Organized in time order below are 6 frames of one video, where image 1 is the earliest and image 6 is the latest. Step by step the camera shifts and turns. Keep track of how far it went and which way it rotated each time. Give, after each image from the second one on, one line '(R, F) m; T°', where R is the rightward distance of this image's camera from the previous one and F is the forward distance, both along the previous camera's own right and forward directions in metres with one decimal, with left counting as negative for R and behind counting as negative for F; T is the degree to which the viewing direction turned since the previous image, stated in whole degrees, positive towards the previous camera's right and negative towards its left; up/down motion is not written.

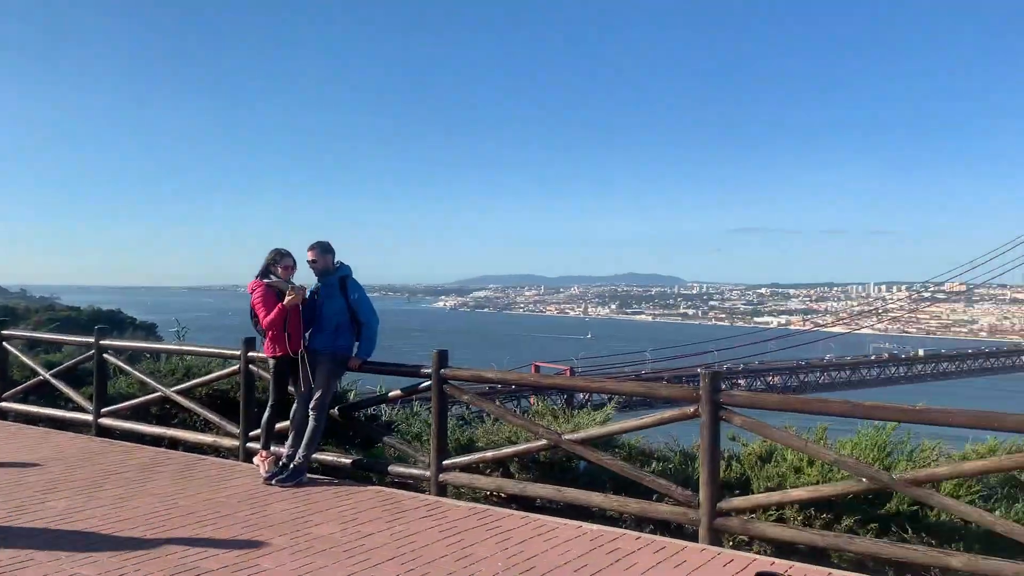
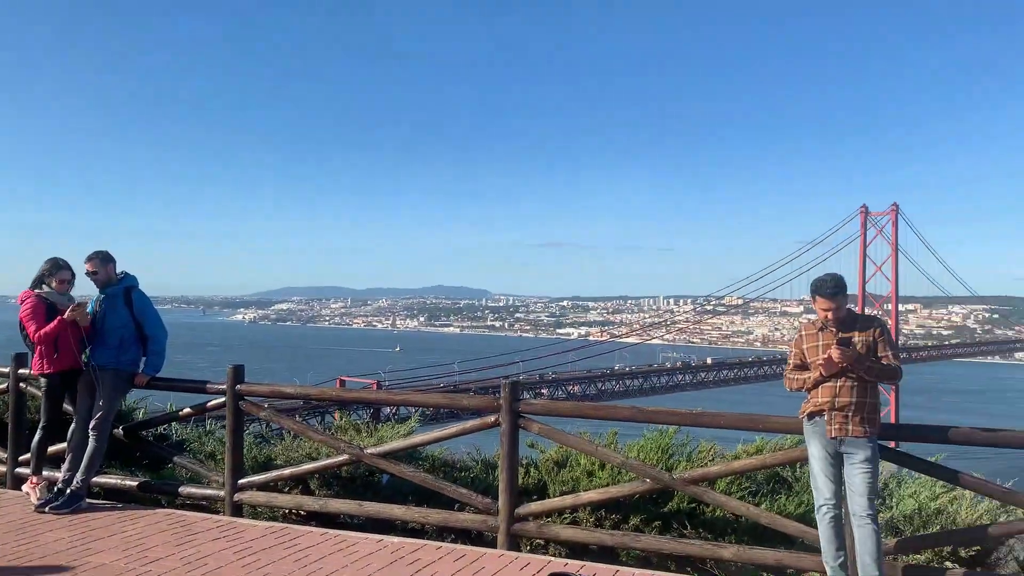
(+0.1, -0.2) m; +13°
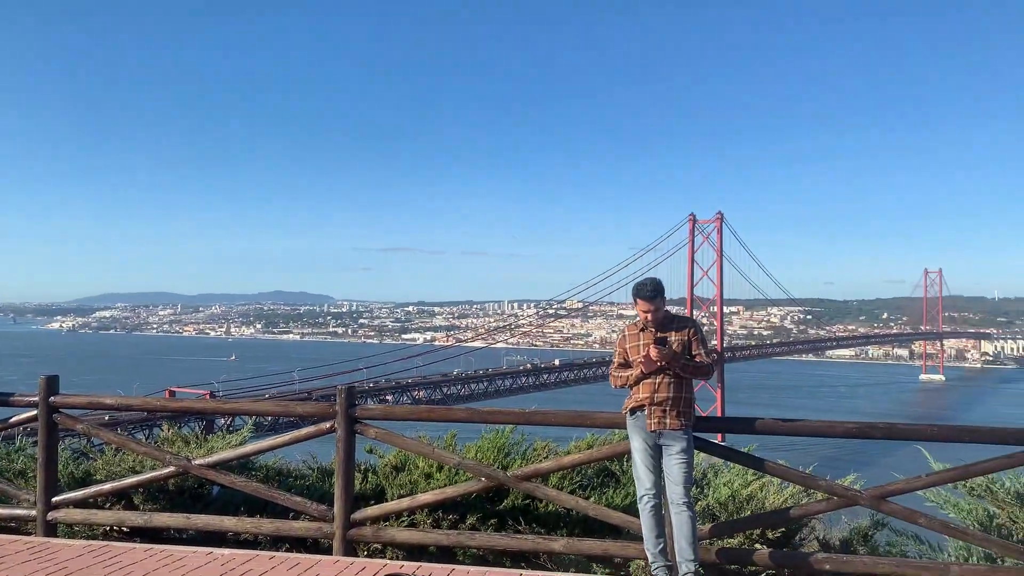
(+0.2, -0.3) m; +10°
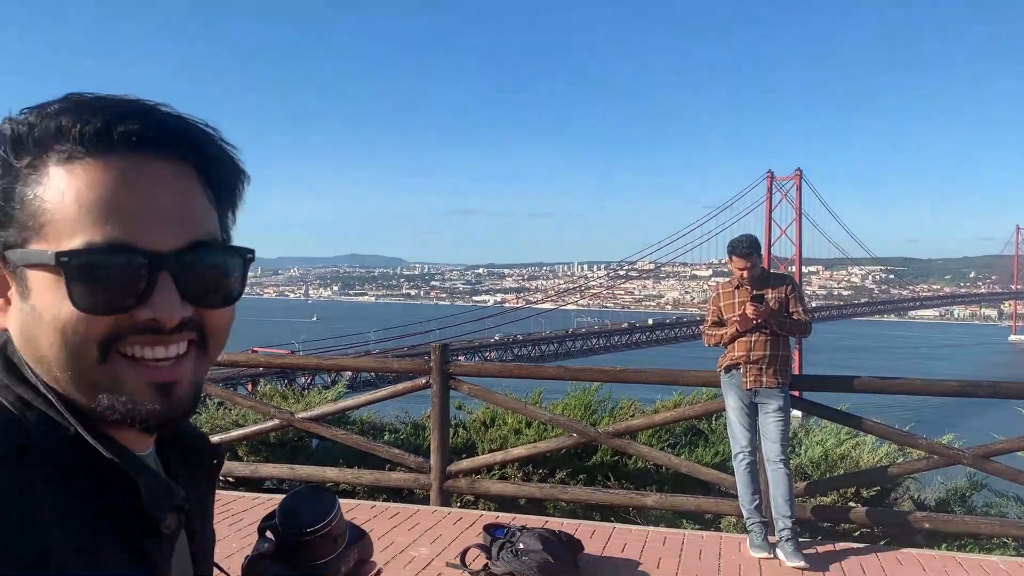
(-0.5, -0.2) m; -5°
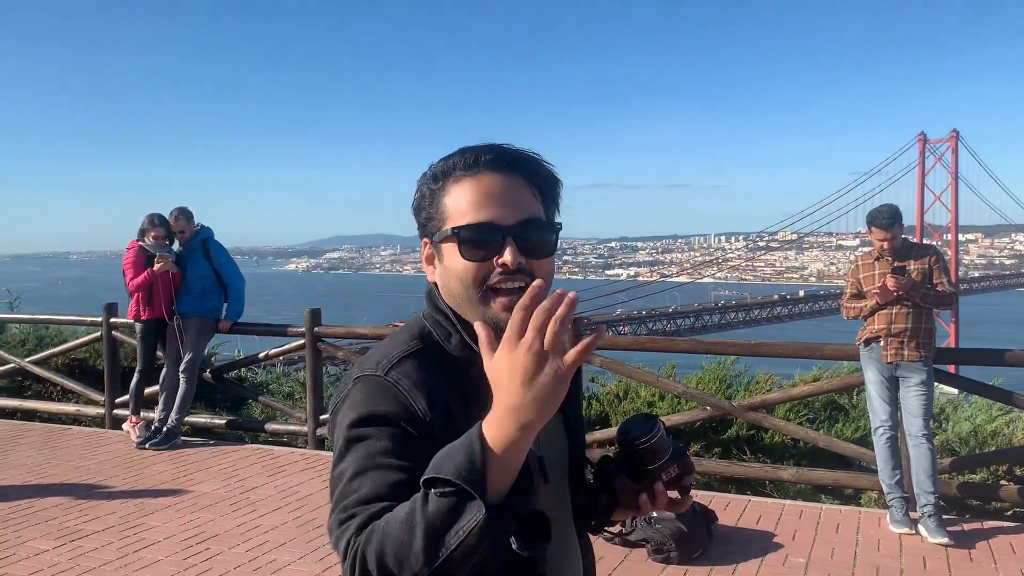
(+0.1, -0.5) m; -9°
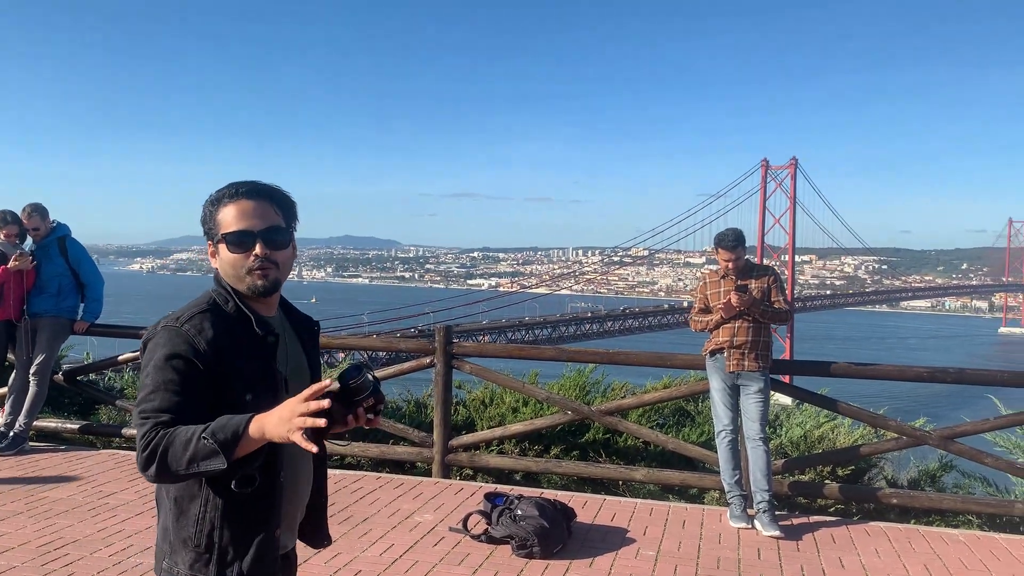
(-0.3, -0.7) m; +9°
